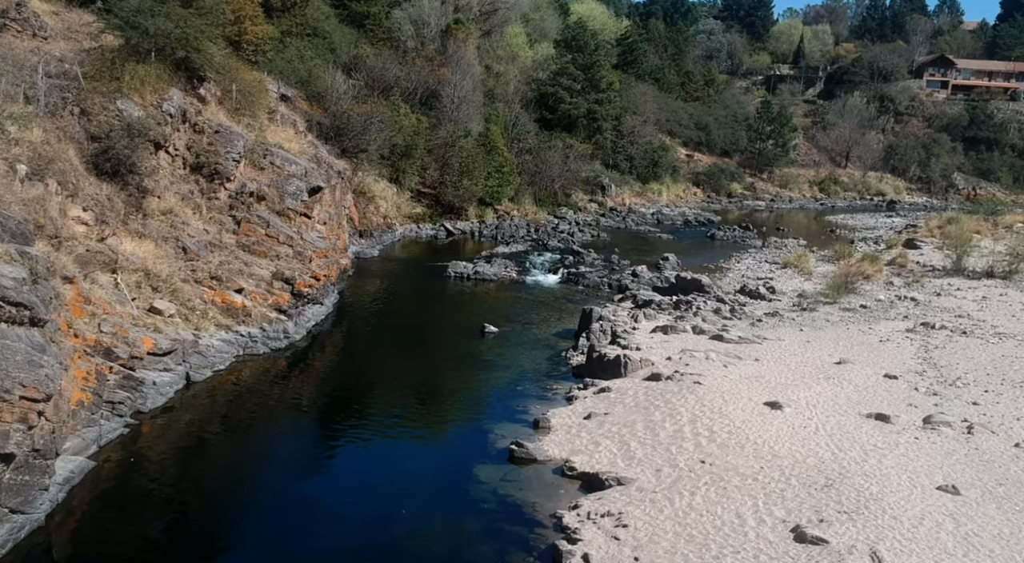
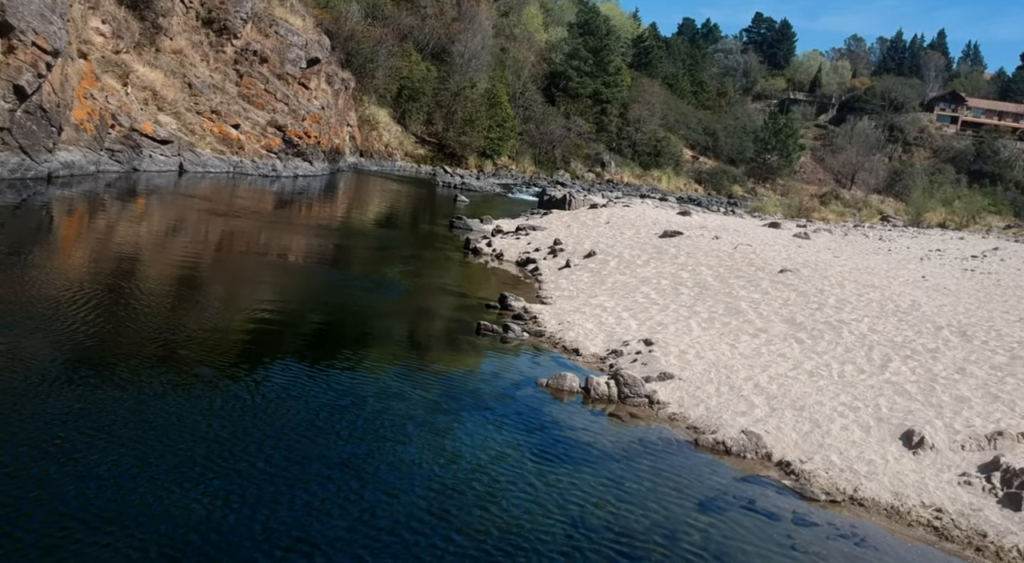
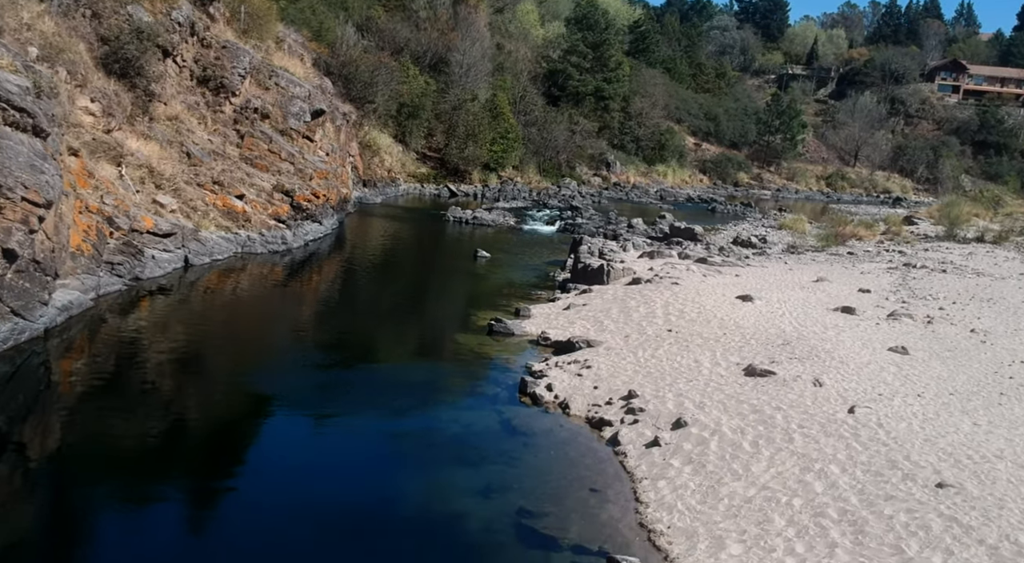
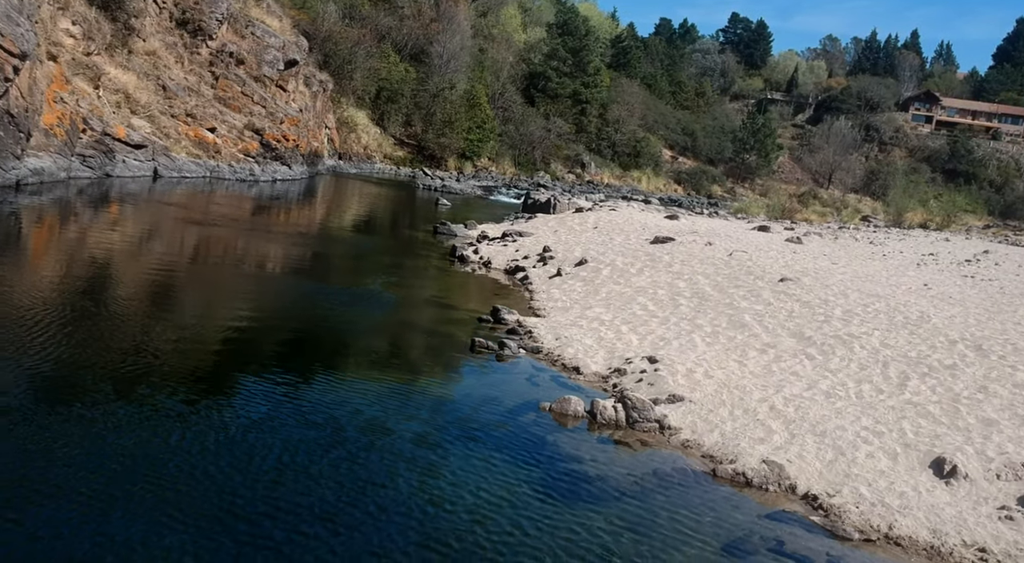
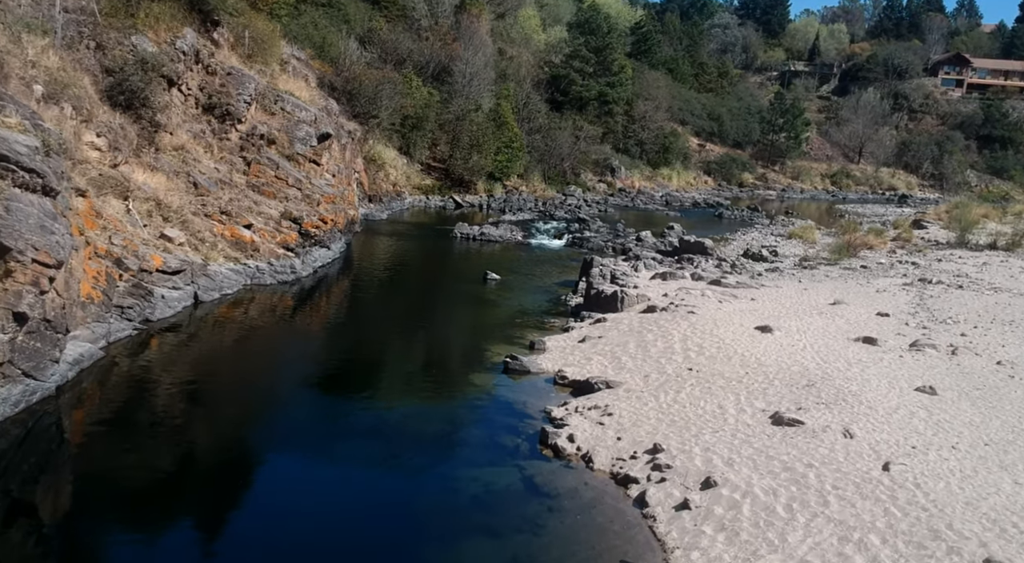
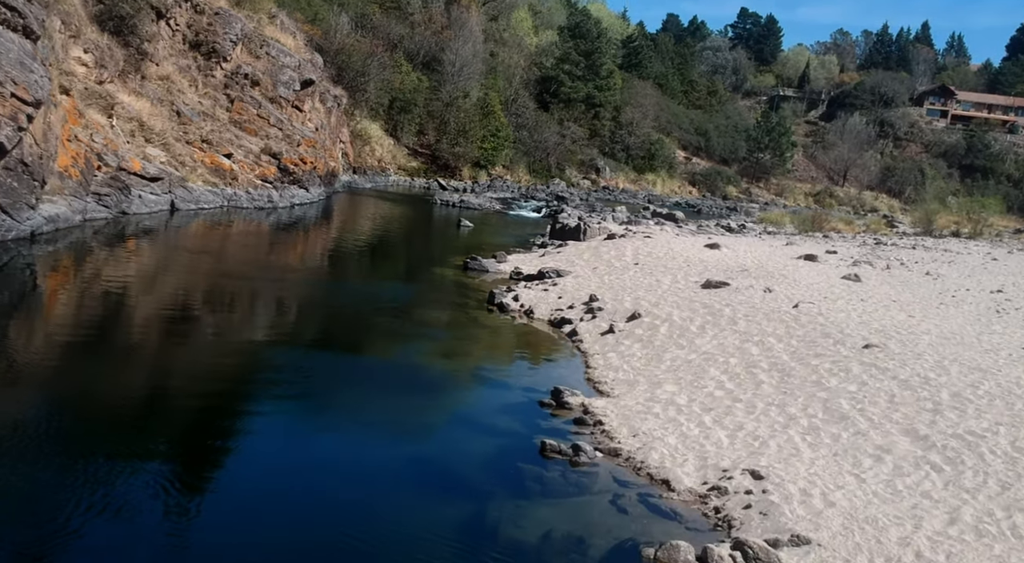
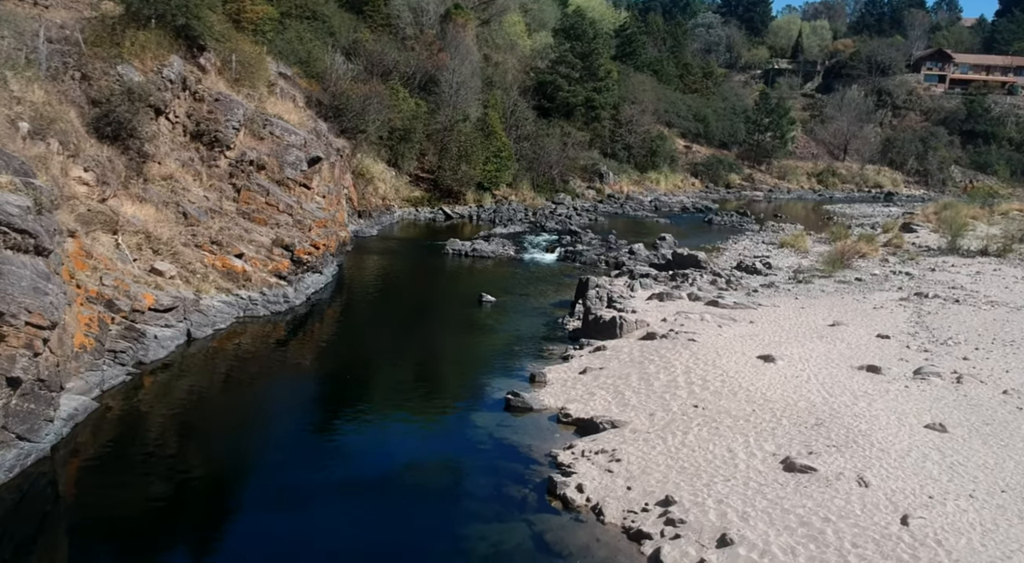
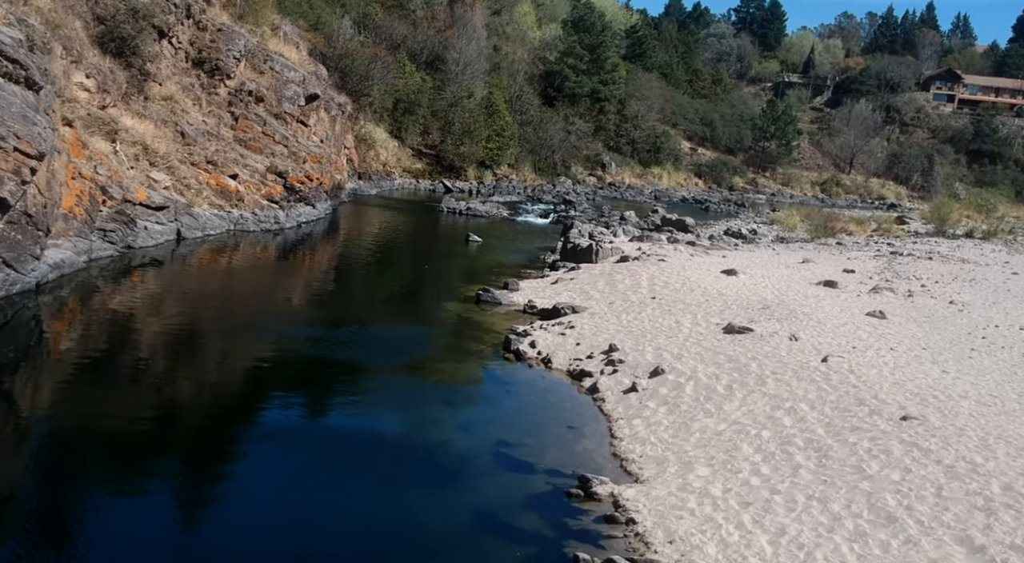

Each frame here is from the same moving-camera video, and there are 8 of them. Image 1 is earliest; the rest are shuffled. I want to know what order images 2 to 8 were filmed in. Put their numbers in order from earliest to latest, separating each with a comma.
7, 5, 3, 8, 6, 4, 2
